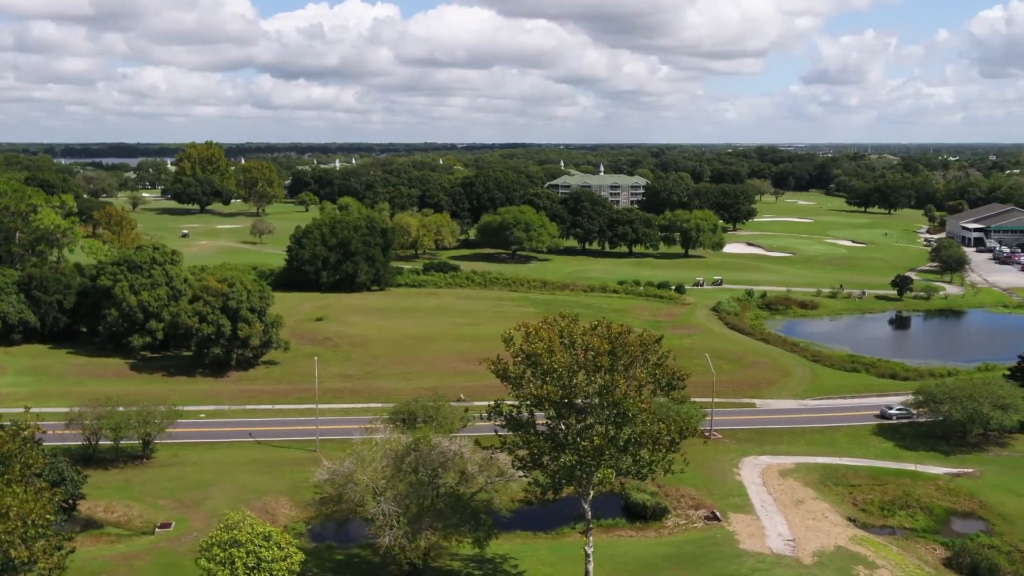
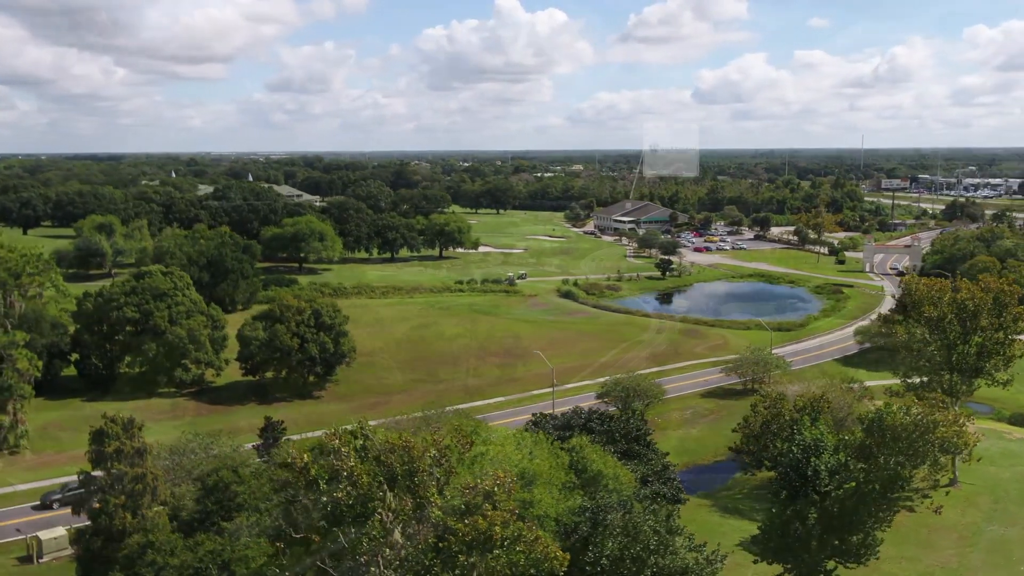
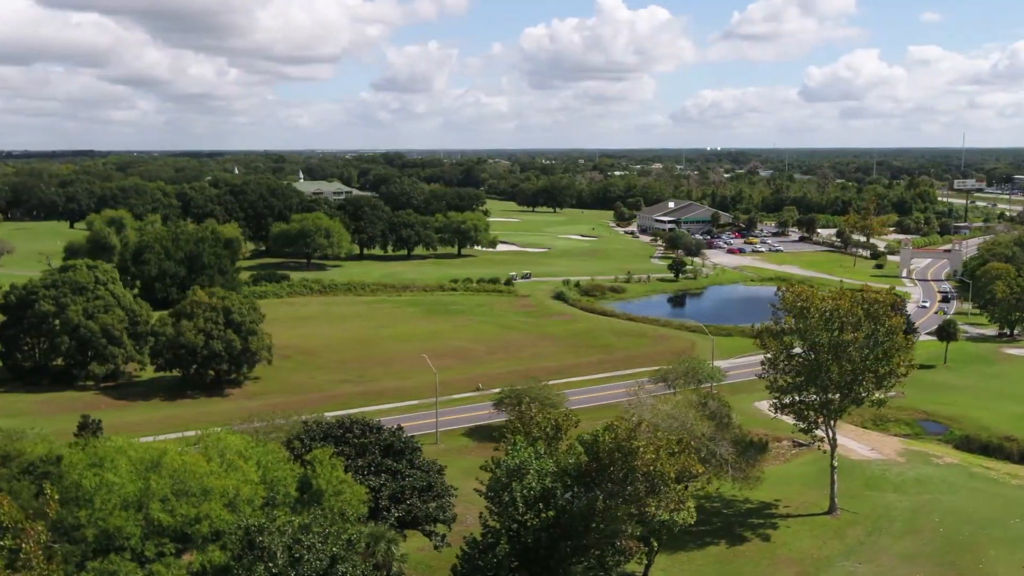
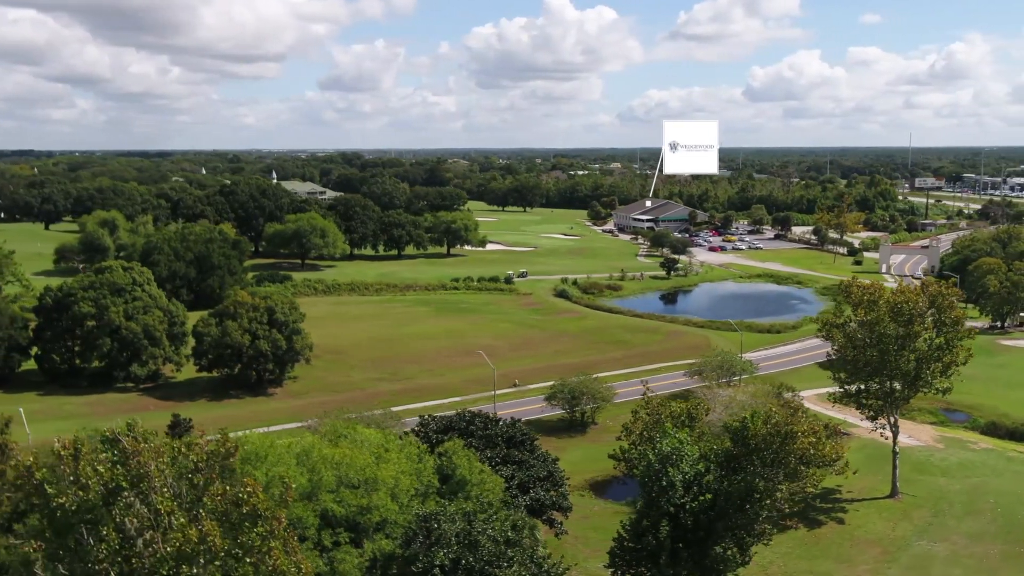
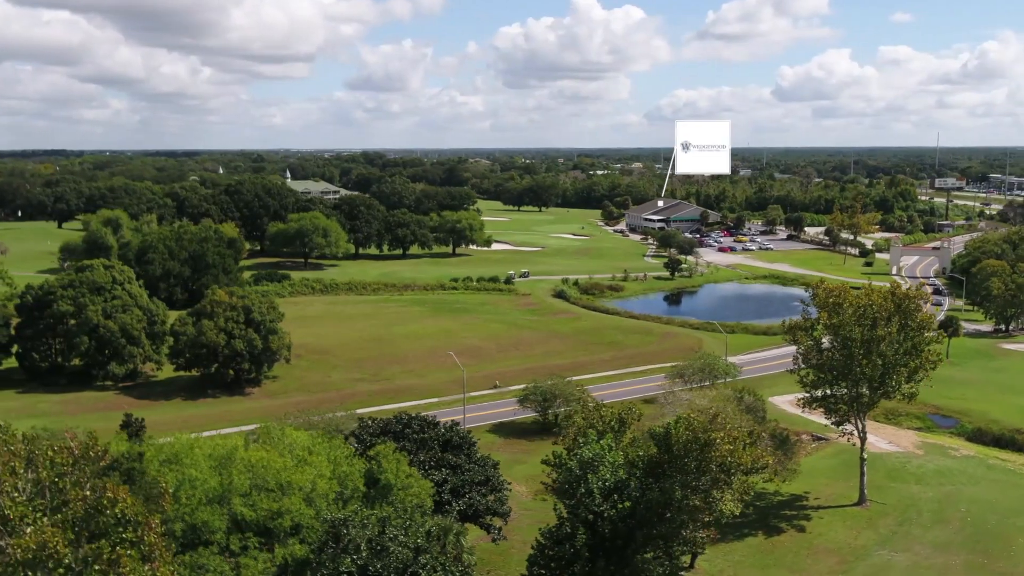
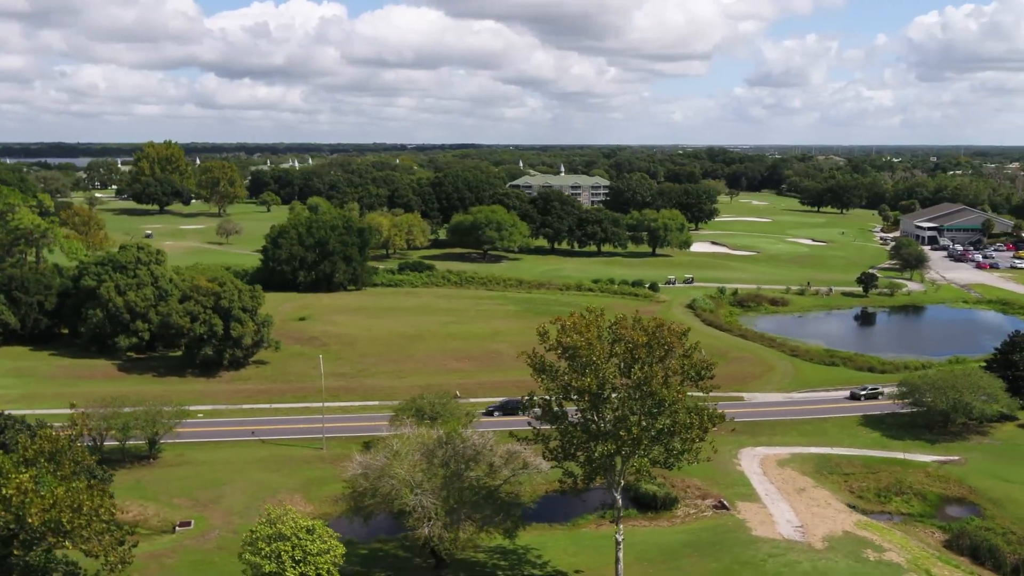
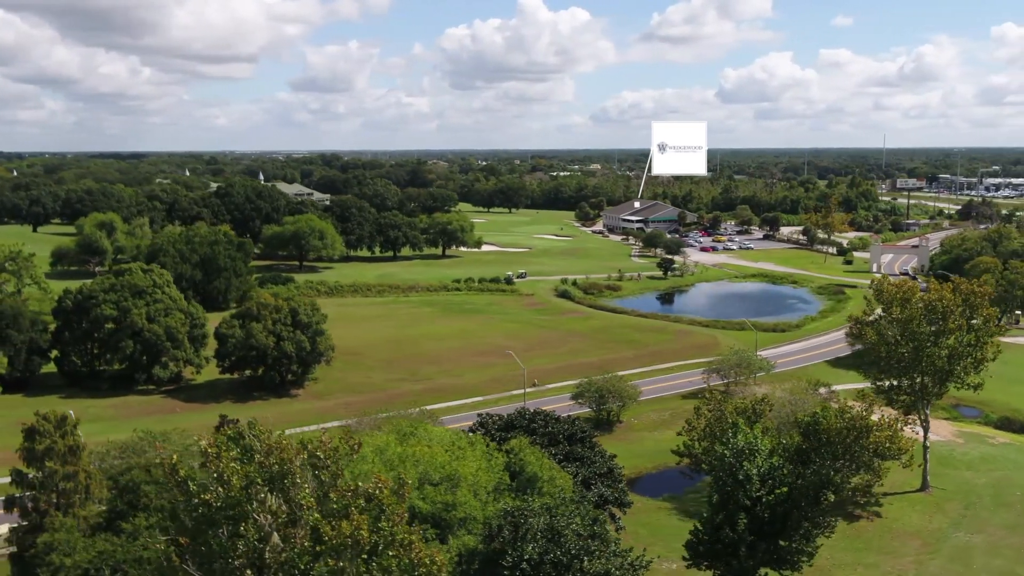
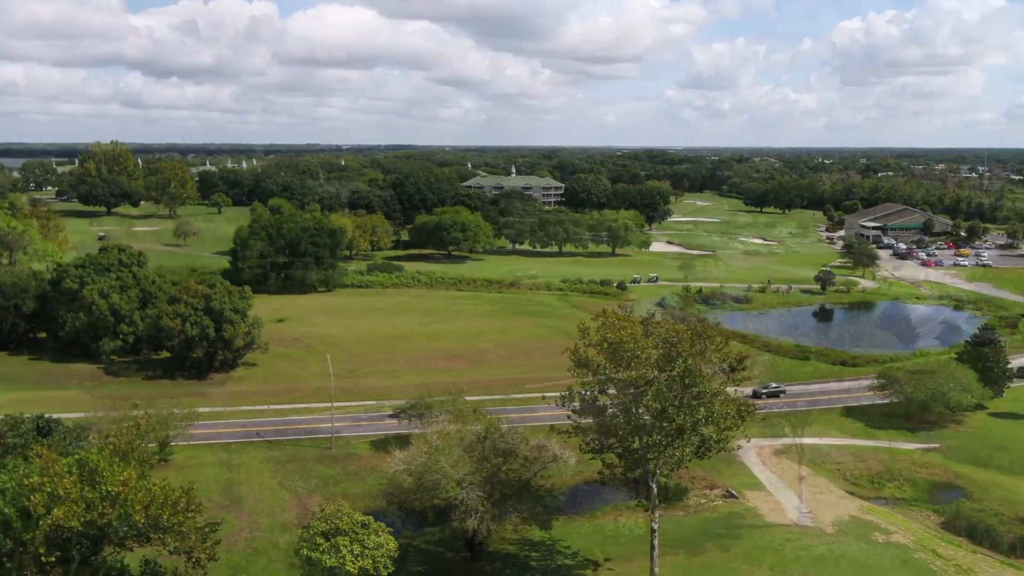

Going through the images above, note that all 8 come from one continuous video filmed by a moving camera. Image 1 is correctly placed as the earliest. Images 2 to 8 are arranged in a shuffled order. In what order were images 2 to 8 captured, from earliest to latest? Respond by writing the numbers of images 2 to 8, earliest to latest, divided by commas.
6, 8, 3, 5, 4, 7, 2
